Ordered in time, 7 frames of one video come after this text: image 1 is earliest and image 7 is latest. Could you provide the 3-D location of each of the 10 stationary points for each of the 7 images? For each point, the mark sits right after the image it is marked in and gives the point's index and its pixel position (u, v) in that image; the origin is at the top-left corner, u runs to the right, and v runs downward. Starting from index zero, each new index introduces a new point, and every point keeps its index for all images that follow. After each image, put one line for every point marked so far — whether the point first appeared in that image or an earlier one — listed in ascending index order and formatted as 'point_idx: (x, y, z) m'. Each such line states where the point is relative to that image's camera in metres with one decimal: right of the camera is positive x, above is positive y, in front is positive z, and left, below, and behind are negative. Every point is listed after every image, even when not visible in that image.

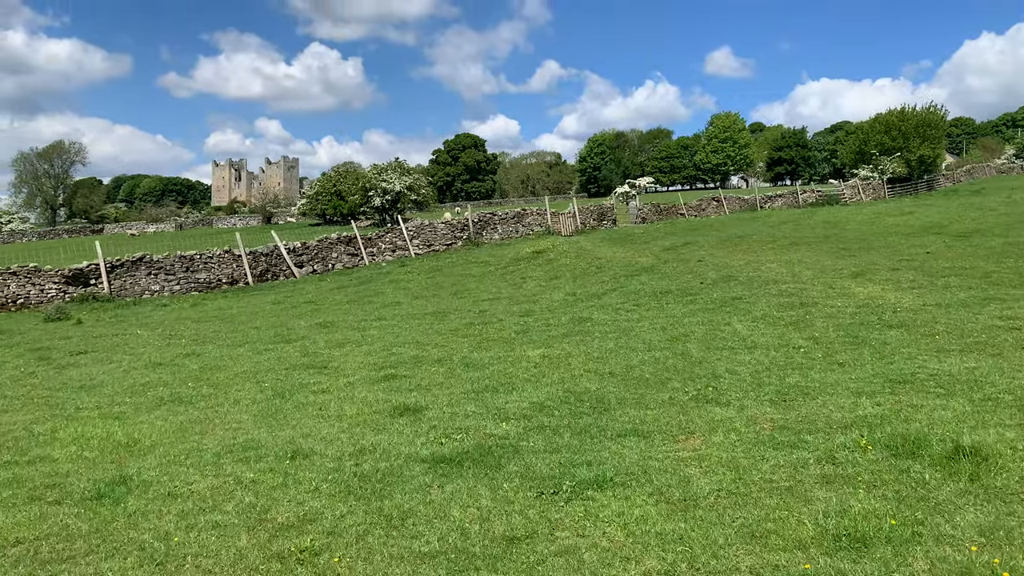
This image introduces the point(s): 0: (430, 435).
0: (-0.8, -1.4, +7.7) m
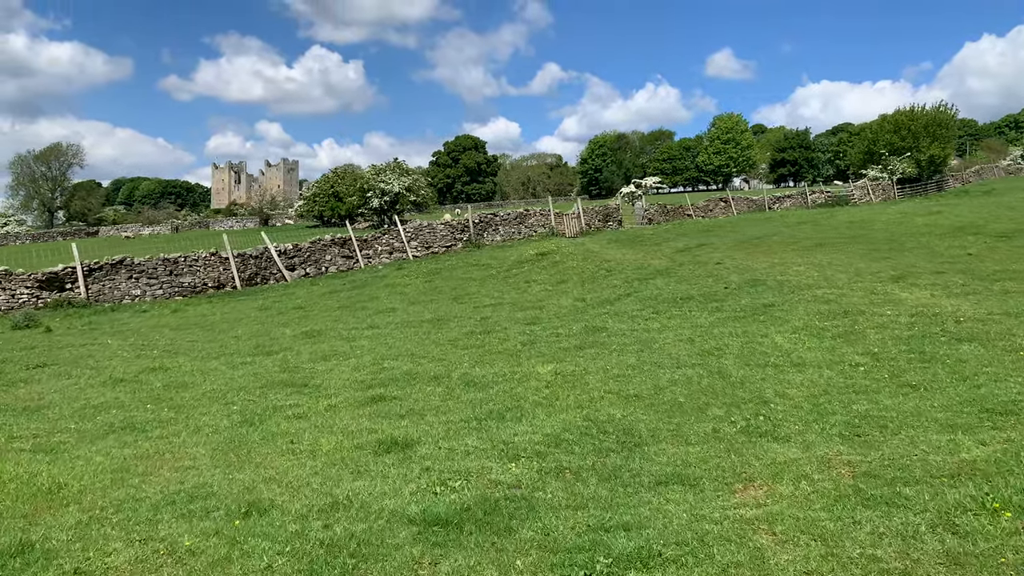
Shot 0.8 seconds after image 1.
0: (-0.7, -1.5, +6.1) m
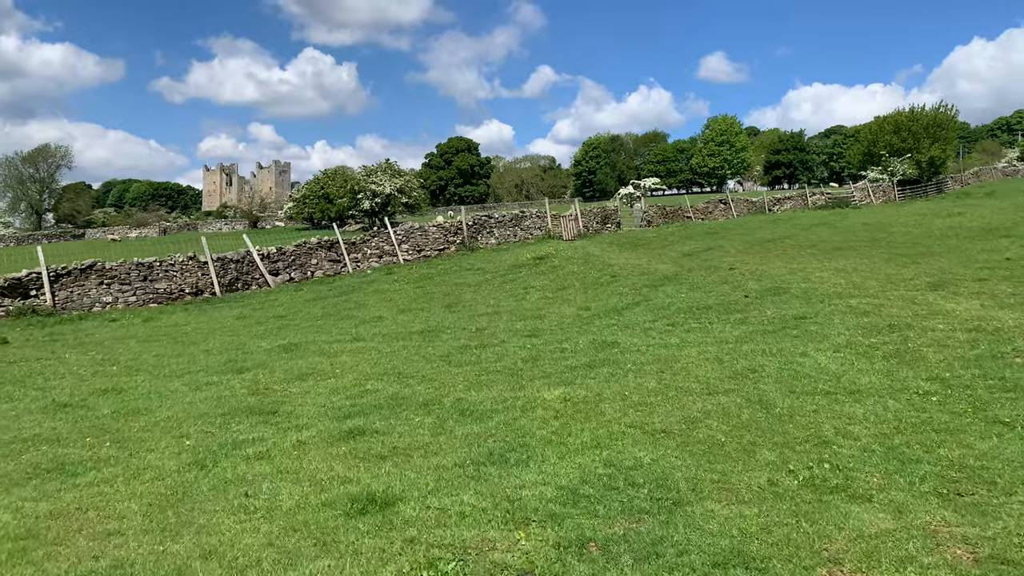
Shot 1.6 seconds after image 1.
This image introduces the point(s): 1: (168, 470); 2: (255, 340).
0: (-0.6, -1.6, +4.7) m
1: (-3.1, -1.6, +7.2) m
2: (-5.0, -1.0, +15.7) m
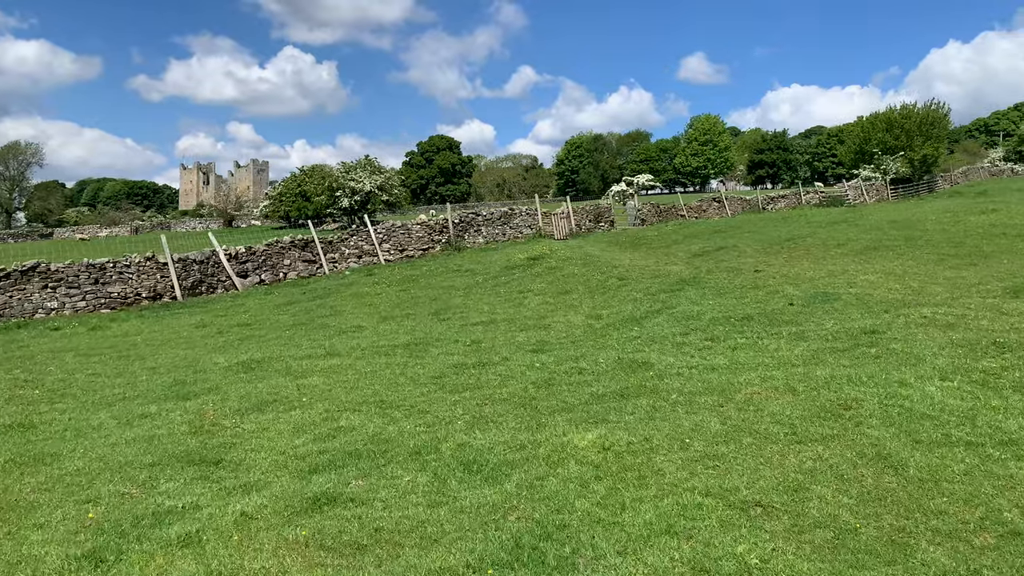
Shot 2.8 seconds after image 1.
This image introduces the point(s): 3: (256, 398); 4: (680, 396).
0: (-0.4, -1.7, +2.5) m
1: (-2.9, -1.7, +5.0) m
2: (-5.0, -1.1, +13.4) m
3: (-3.1, -1.3, +9.8) m
4: (+1.7, -1.1, +7.9) m
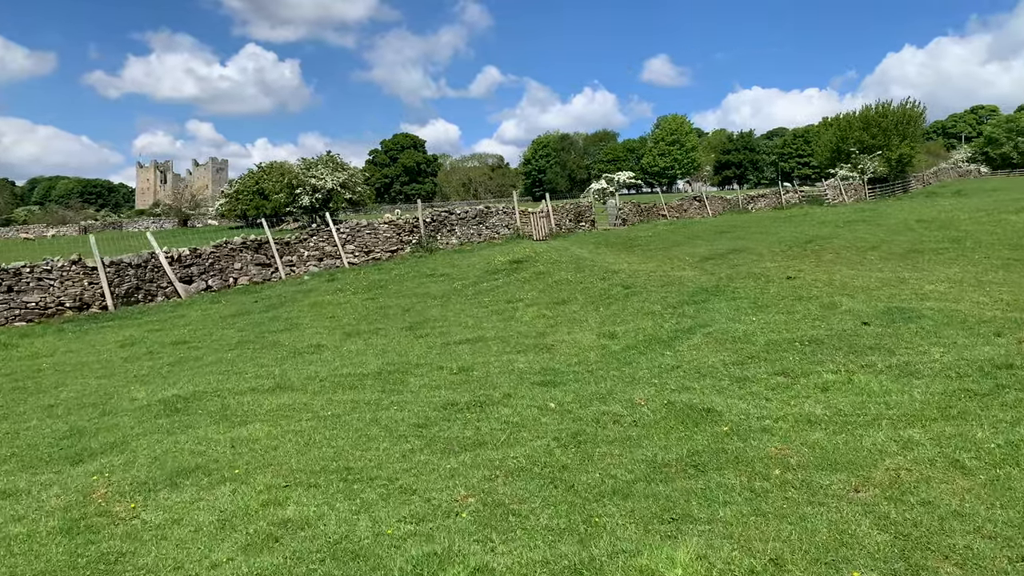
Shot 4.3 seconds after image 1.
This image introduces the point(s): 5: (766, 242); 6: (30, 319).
0: (+0.1, -1.9, 0.0) m
1: (-2.5, -1.9, +2.3) m
2: (-5.1, -1.3, +10.6) m
3: (-3.0, -1.5, +7.1) m
4: (+1.9, -1.2, +5.4) m
5: (+6.0, +1.1, +18.8) m
6: (-11.0, -0.7, +18.2) m
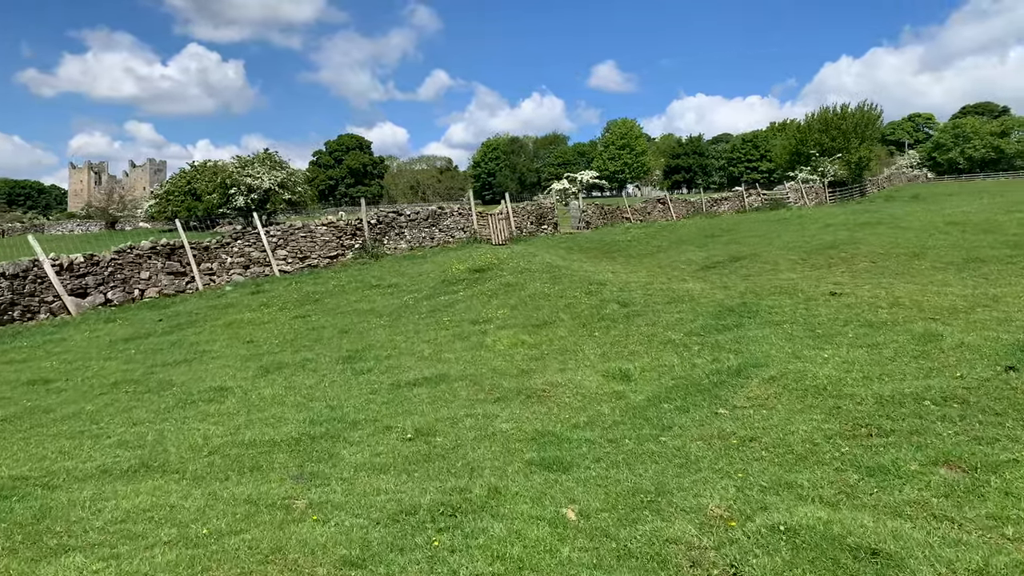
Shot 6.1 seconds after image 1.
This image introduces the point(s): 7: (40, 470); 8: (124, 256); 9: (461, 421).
0: (+0.6, -2.1, -3.2) m
1: (-2.2, -2.1, -1.0) m
2: (-5.2, -1.6, +7.1) m
3: (-3.0, -1.8, +3.7) m
4: (+2.0, -1.4, +2.4) m
5: (+5.2, +0.8, +16.0) m
6: (-11.6, -1.0, +14.3) m
7: (-4.0, -1.5, +6.8) m
8: (-9.1, +0.8, +18.8) m
9: (-0.5, -1.2, +7.6) m
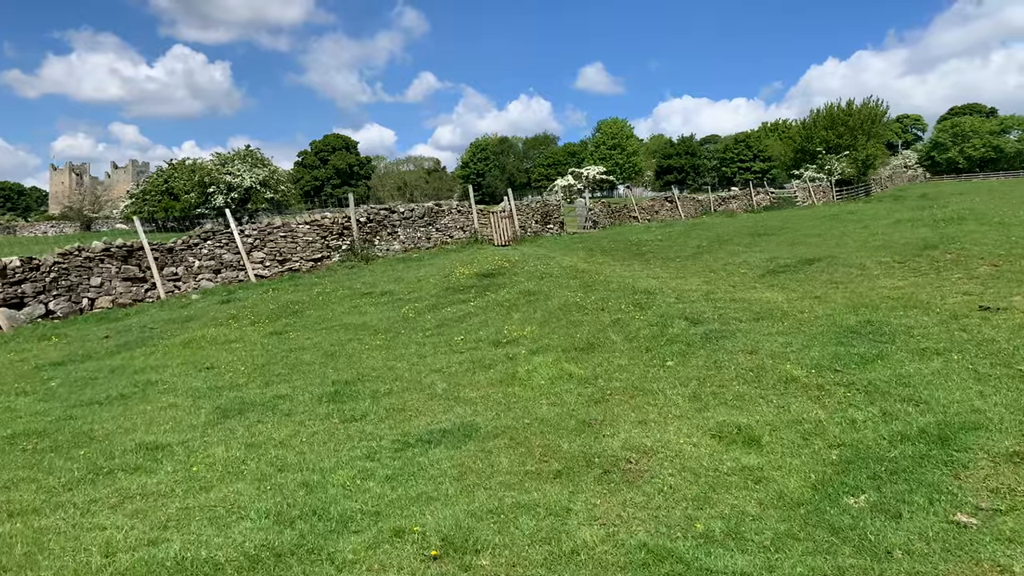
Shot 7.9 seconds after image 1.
0: (+1.2, -2.2, -5.9) m
1: (-1.6, -2.2, -3.8) m
2: (-4.7, -1.7, +4.3) m
3: (-2.4, -1.9, +0.9) m
4: (+2.6, -1.6, -0.4) m
5: (+5.6, +0.7, +13.3) m
6: (-11.2, -1.2, +11.4) m
7: (-3.5, -1.6, +3.9) m
8: (-8.8, +0.6, +15.9) m
9: (0.0, -1.4, +4.8) m
